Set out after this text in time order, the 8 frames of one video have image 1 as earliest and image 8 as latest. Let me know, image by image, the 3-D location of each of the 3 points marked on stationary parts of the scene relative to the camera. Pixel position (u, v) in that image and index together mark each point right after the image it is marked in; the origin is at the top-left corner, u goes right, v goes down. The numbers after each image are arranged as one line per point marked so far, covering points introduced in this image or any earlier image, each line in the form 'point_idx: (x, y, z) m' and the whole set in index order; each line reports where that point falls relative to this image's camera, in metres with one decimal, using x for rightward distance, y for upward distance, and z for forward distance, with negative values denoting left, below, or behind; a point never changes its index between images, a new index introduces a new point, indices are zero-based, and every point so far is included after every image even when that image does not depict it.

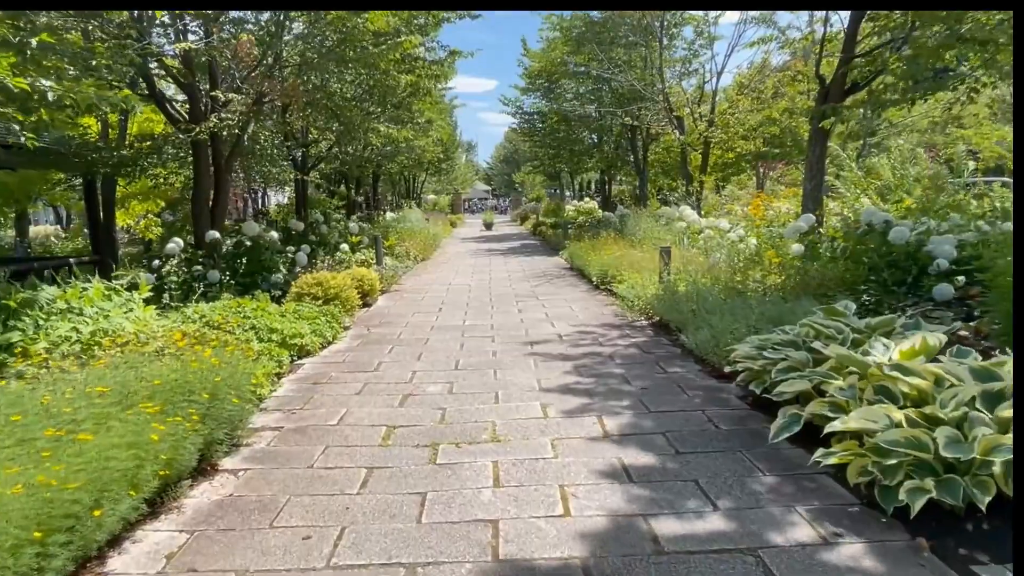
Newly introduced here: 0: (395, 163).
0: (-3.3, +3.6, +18.4) m
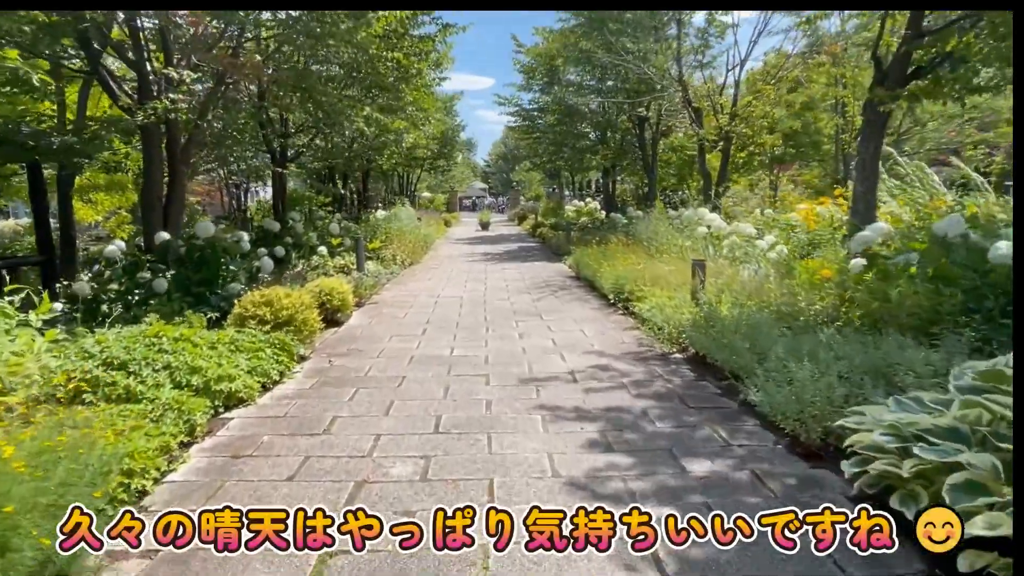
0: (-3.3, +3.5, +17.2) m
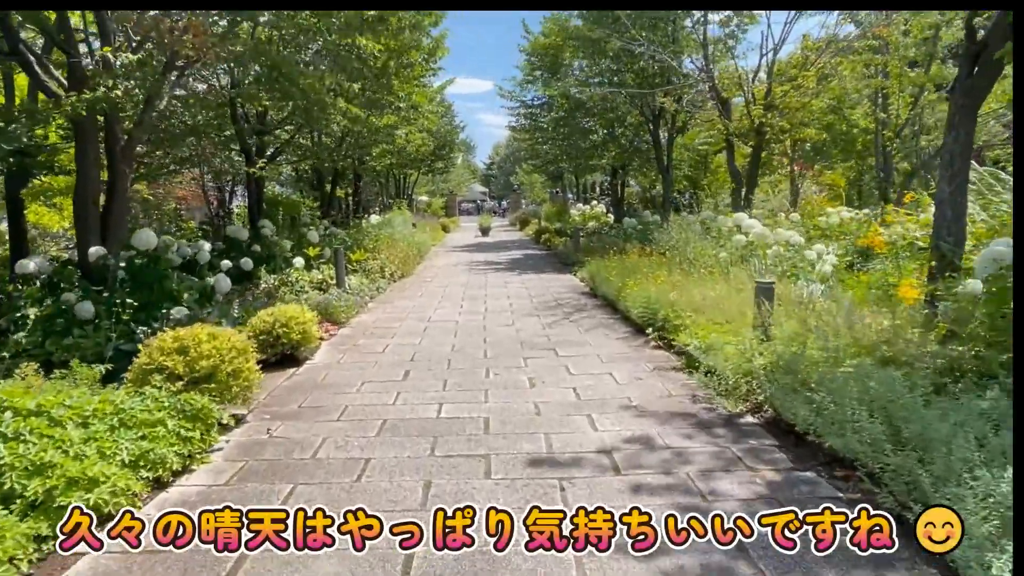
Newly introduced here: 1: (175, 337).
0: (-3.3, +3.2, +15.8) m
1: (-1.9, -0.3, +3.6) m
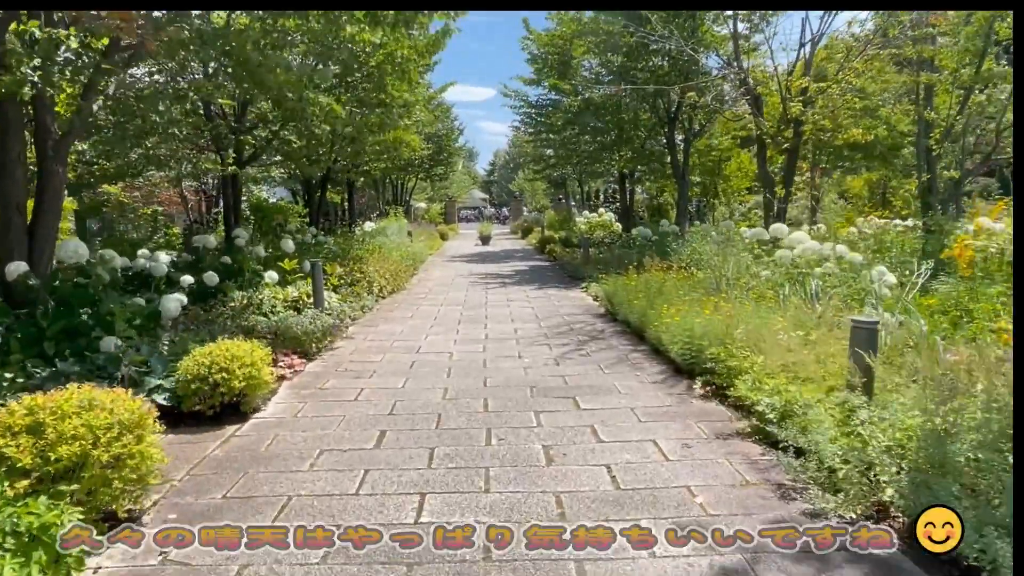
0: (-3.2, +2.9, +14.8) m
1: (-1.8, -0.4, +2.4) m
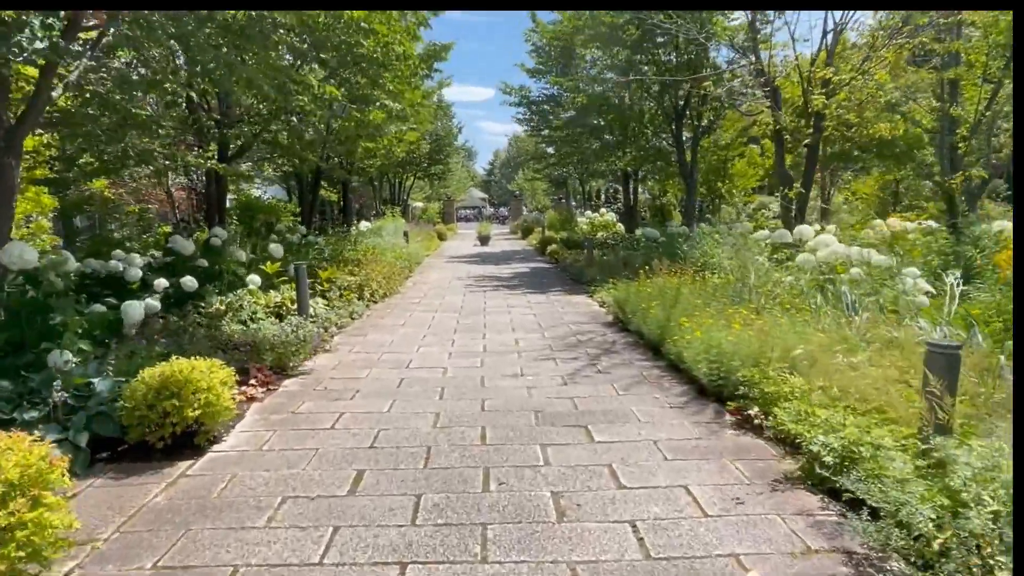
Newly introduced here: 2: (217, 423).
0: (-3.2, +2.9, +14.2) m
1: (-1.8, -0.5, +1.9) m
2: (-1.5, -0.7, +3.3) m
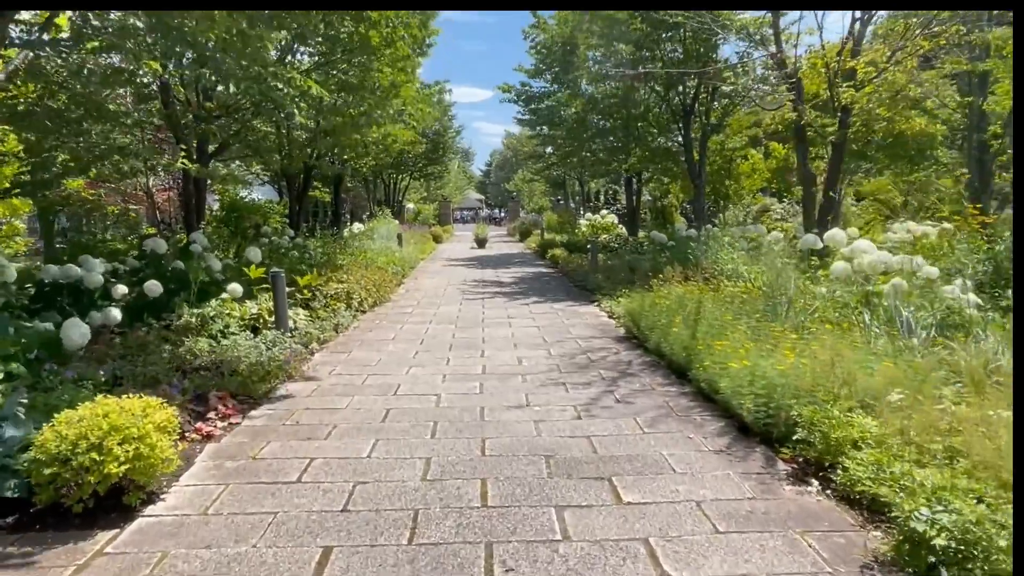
0: (-3.2, +2.8, +13.5) m
1: (-1.8, -0.6, +1.2) m
2: (-1.5, -0.8, +2.6) m
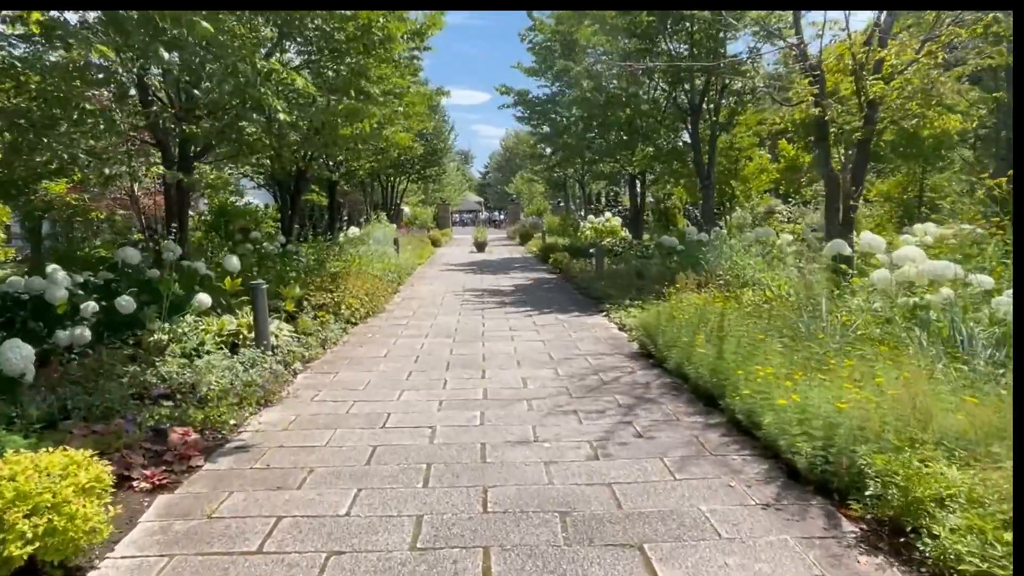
0: (-3.2, +2.6, +13.0) m
1: (-1.7, -0.7, +0.7) m
2: (-1.4, -0.9, +2.1) m
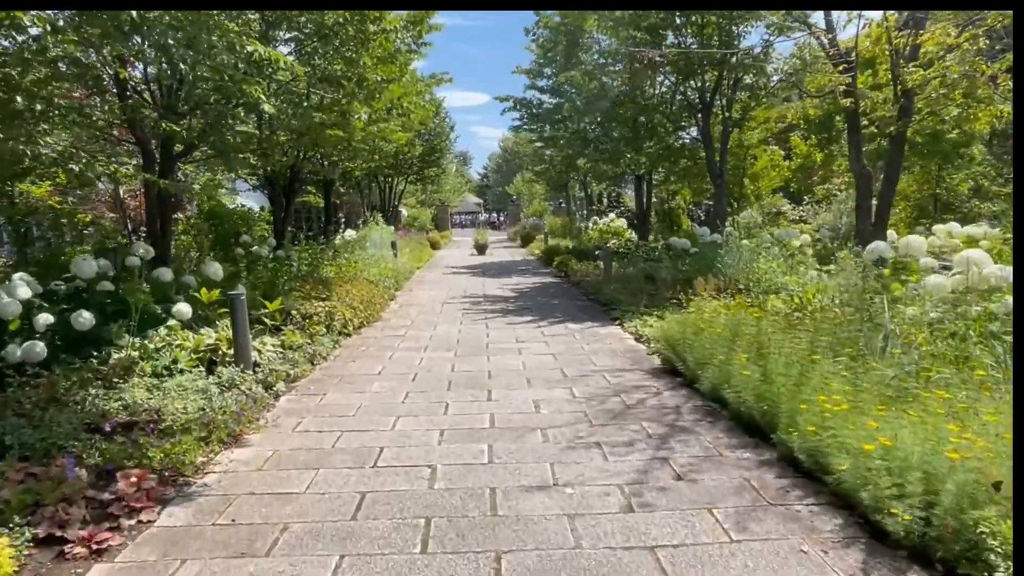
0: (-3.2, +2.5, +12.5) m
1: (-1.7, -0.7, +0.1) m
2: (-1.4, -1.0, +1.6) m
